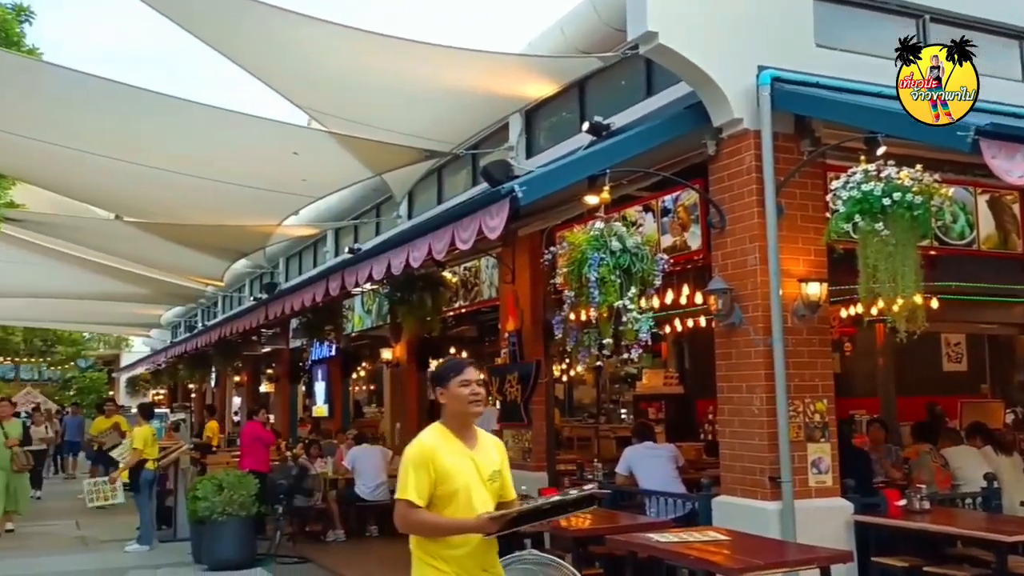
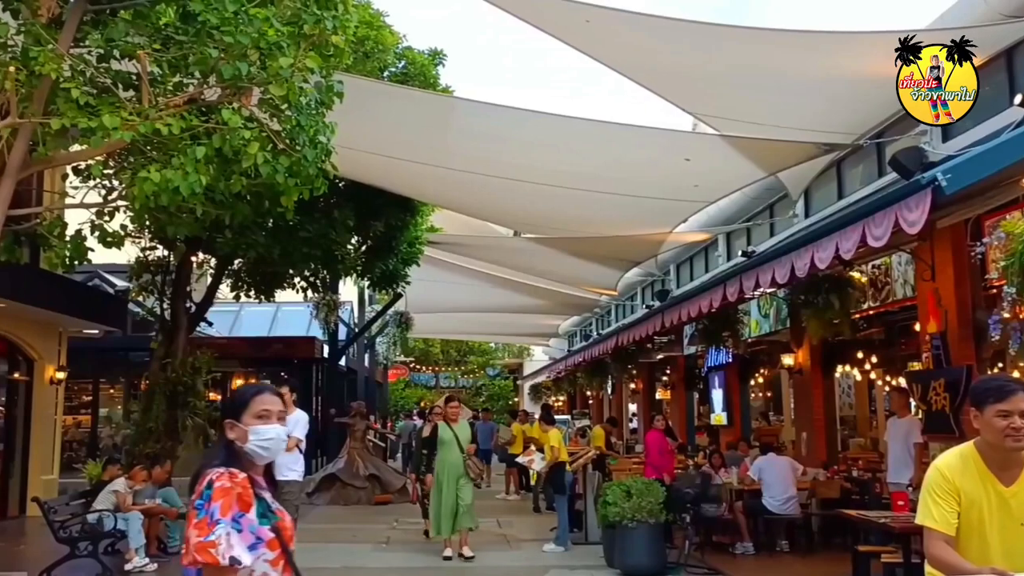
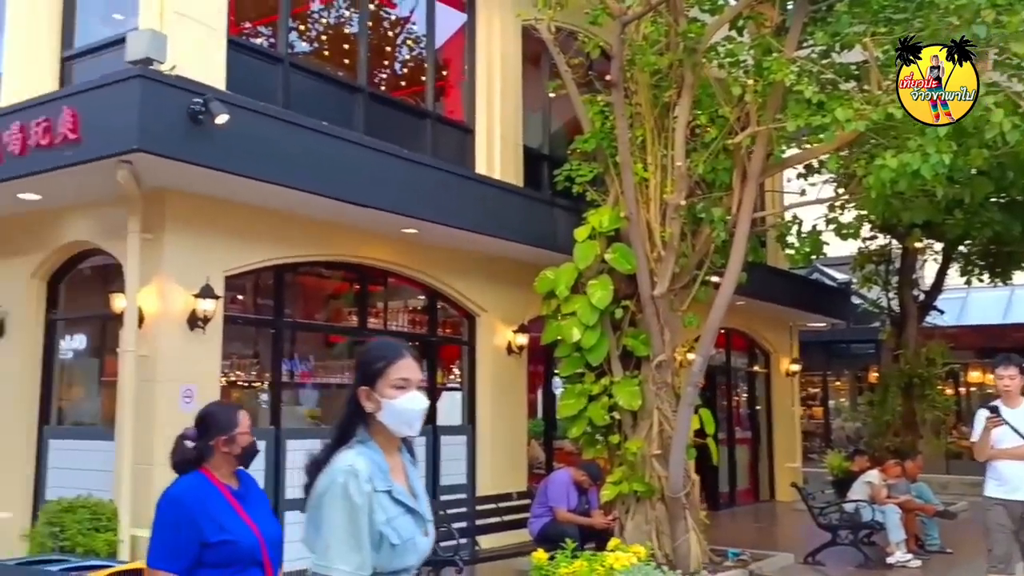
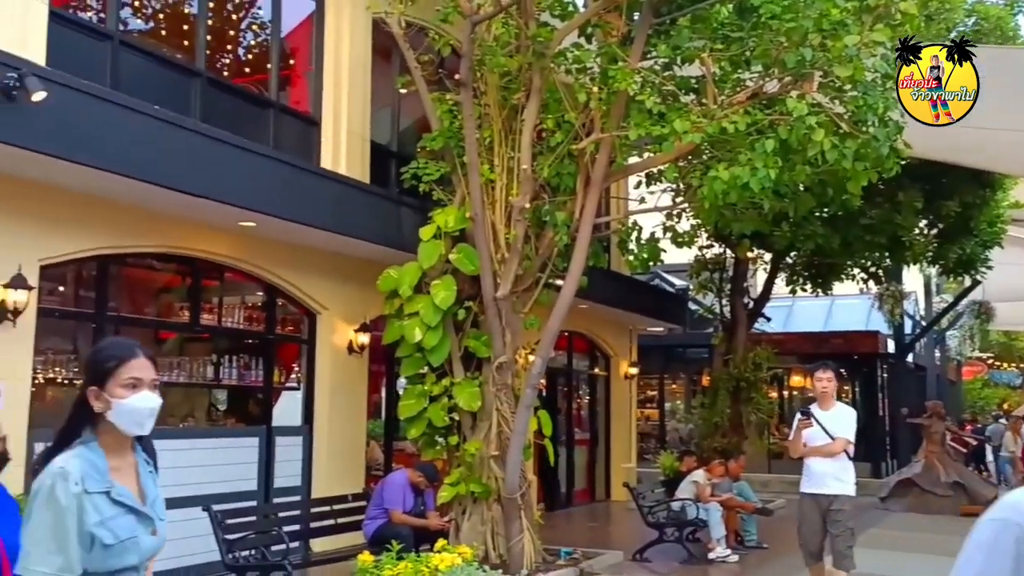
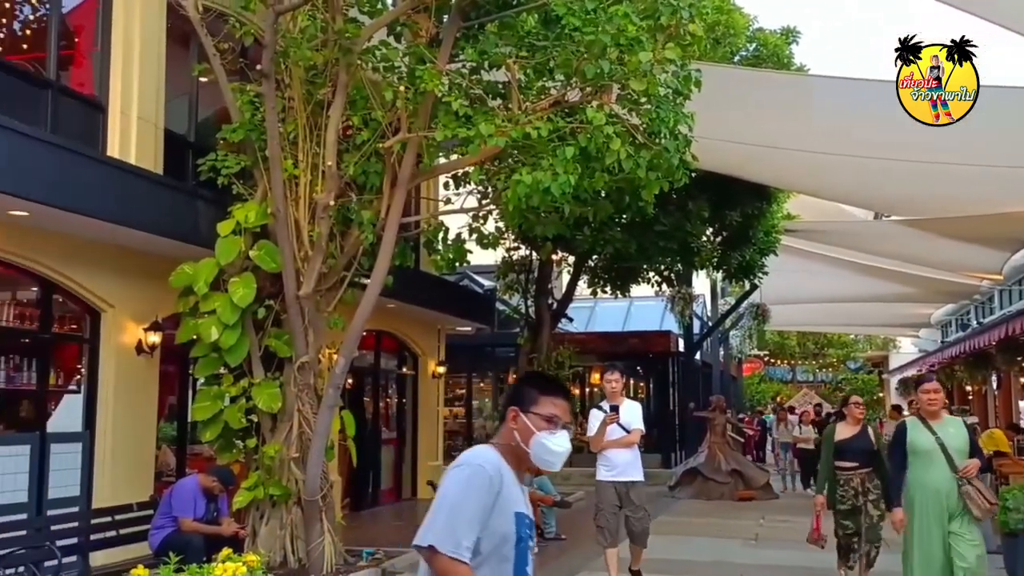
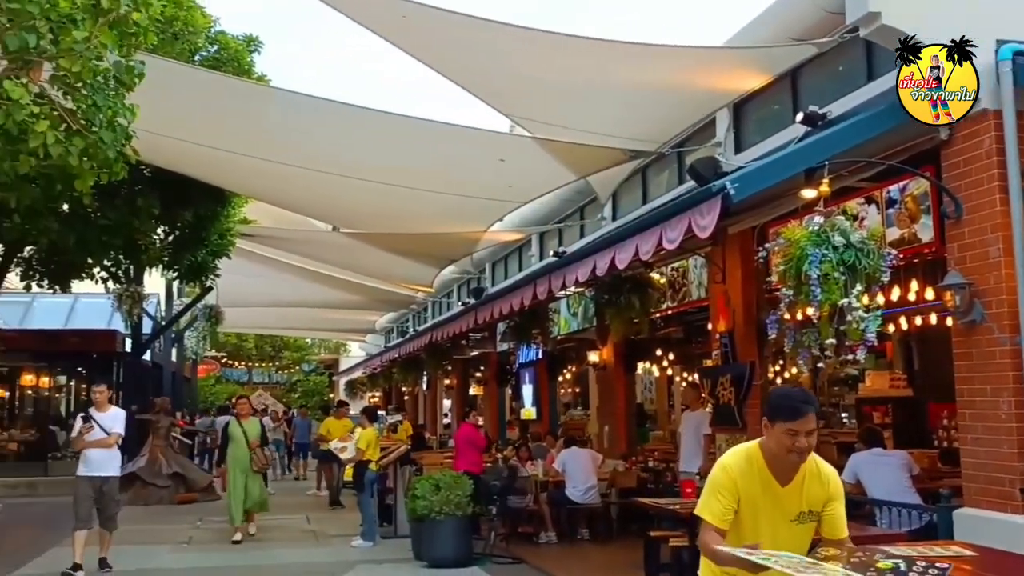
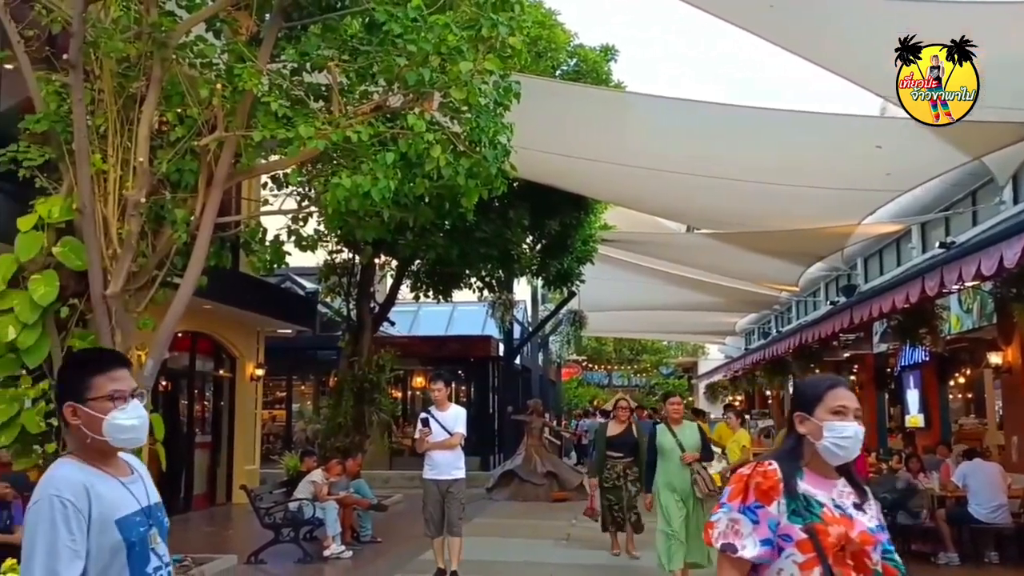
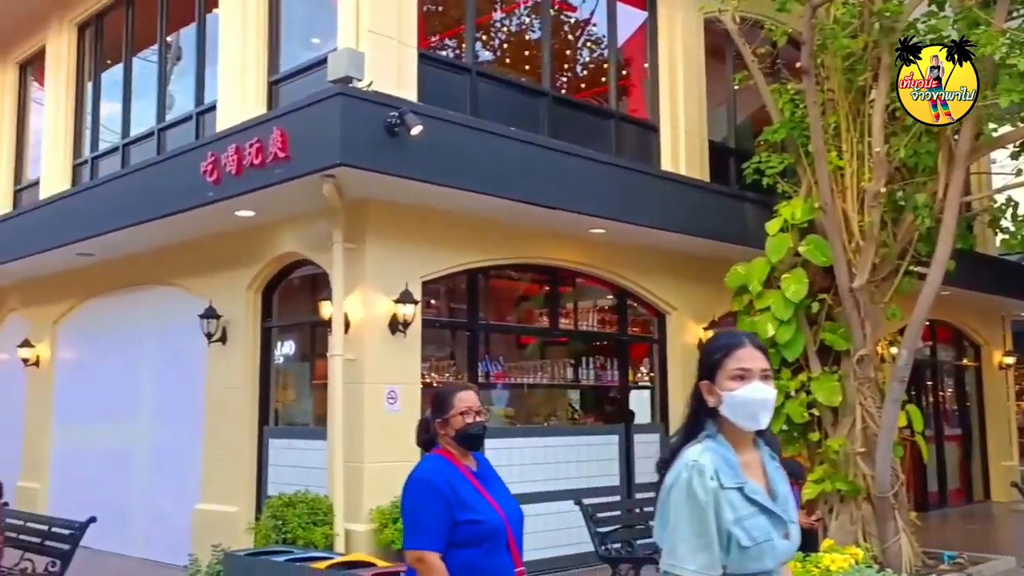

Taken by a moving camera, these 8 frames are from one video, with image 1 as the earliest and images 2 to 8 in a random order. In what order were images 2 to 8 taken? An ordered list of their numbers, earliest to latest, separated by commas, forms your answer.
6, 2, 7, 5, 4, 3, 8
